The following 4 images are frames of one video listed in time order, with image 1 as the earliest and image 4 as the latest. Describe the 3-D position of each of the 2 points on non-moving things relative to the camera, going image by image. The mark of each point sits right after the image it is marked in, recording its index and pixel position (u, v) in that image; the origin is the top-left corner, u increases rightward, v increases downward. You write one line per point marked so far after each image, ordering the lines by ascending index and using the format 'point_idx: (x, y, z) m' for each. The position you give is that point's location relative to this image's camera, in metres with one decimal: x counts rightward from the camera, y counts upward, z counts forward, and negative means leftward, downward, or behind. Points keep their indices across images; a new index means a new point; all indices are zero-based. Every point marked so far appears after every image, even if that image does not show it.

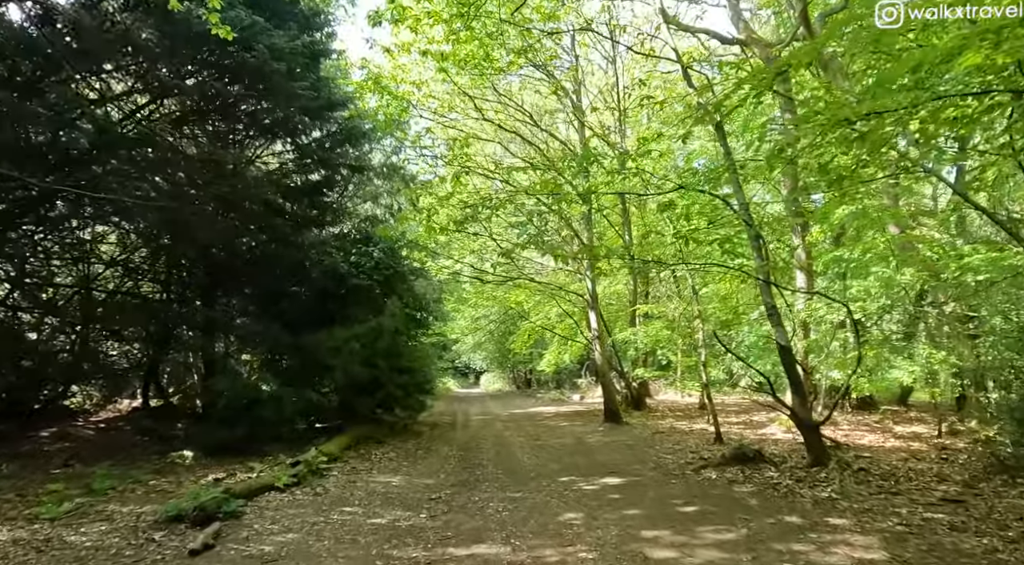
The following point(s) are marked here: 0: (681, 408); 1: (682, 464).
0: (+4.7, -3.5, +18.2) m
1: (+2.0, -2.2, +7.7) m
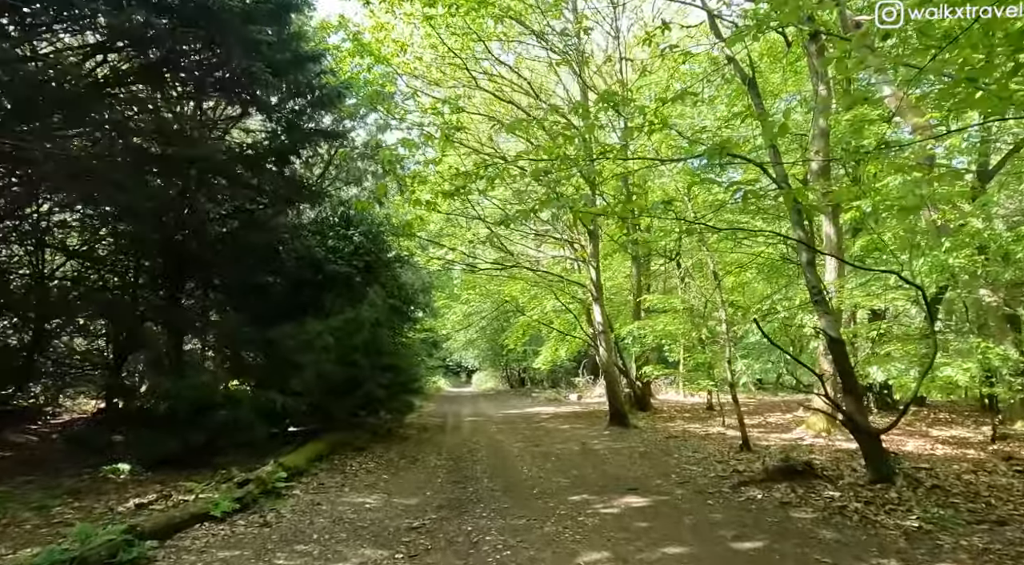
0: (+4.6, -3.3, +17.0) m
1: (+2.0, -2.0, +6.5) m
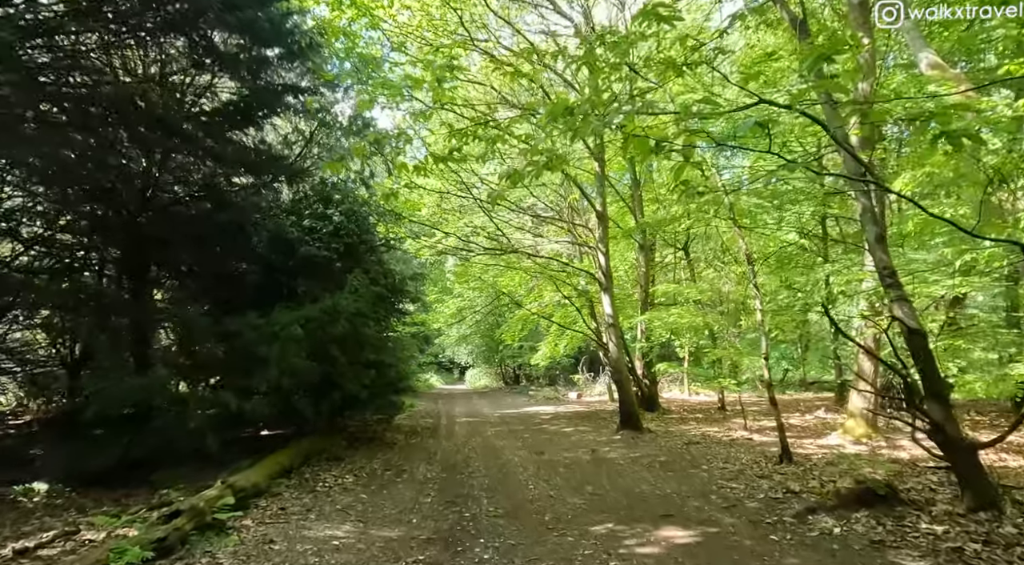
0: (+4.5, -3.1, +15.8) m
1: (+2.1, -1.8, +5.3) m
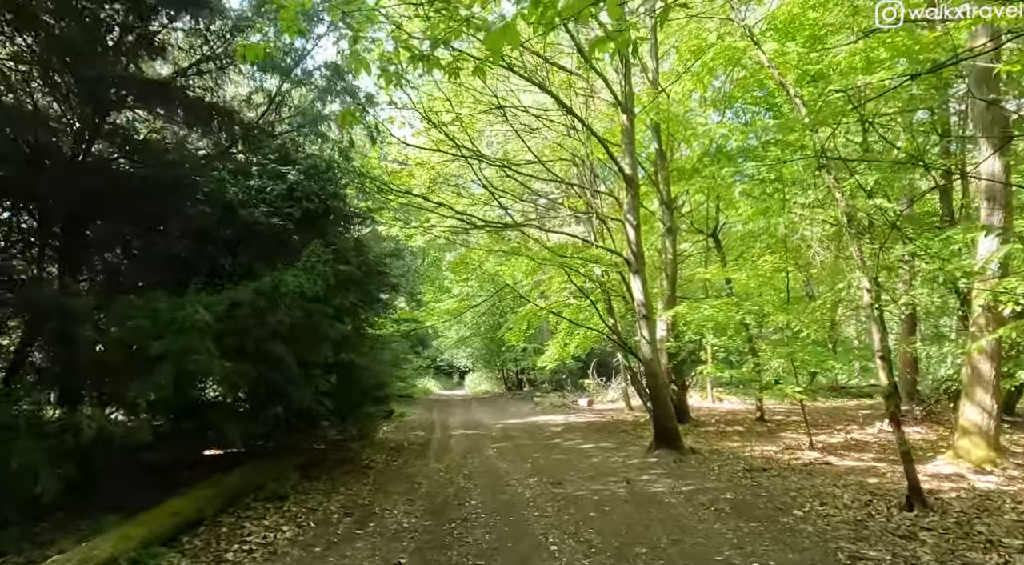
0: (+4.6, -2.9, +13.6) m
1: (+2.1, -1.5, +3.1) m
